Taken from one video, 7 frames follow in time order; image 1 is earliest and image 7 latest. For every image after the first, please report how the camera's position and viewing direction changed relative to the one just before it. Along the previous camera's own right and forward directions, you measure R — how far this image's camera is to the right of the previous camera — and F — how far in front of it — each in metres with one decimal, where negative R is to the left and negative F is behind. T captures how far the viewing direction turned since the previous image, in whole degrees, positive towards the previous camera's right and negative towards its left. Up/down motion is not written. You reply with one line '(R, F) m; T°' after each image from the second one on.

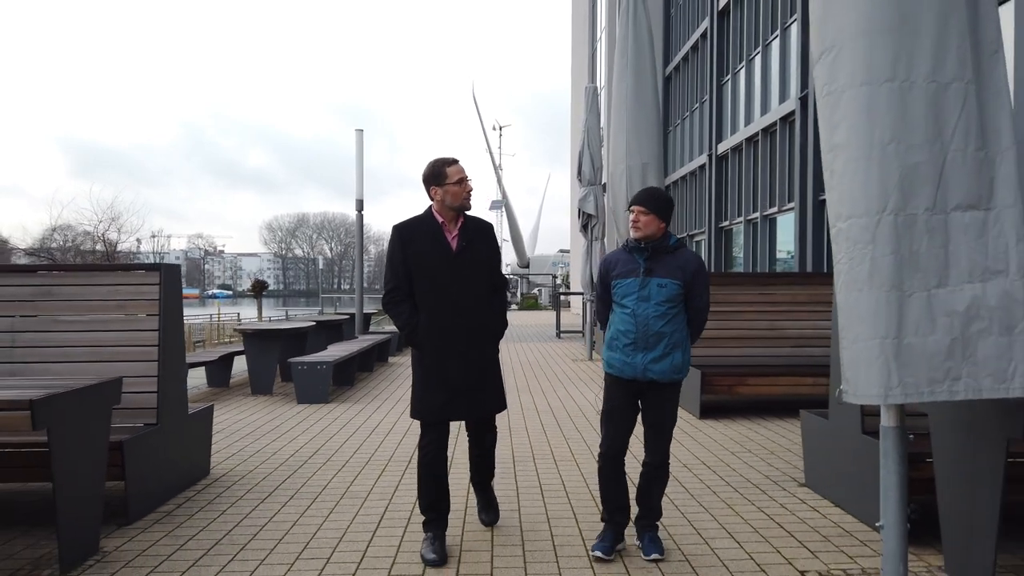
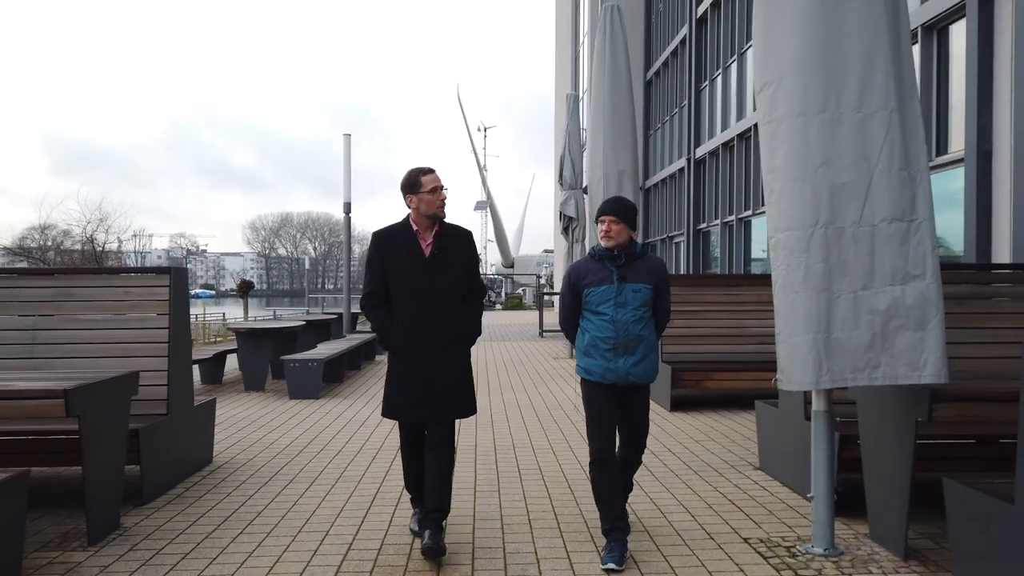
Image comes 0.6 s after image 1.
(0.0, -0.5) m; +1°
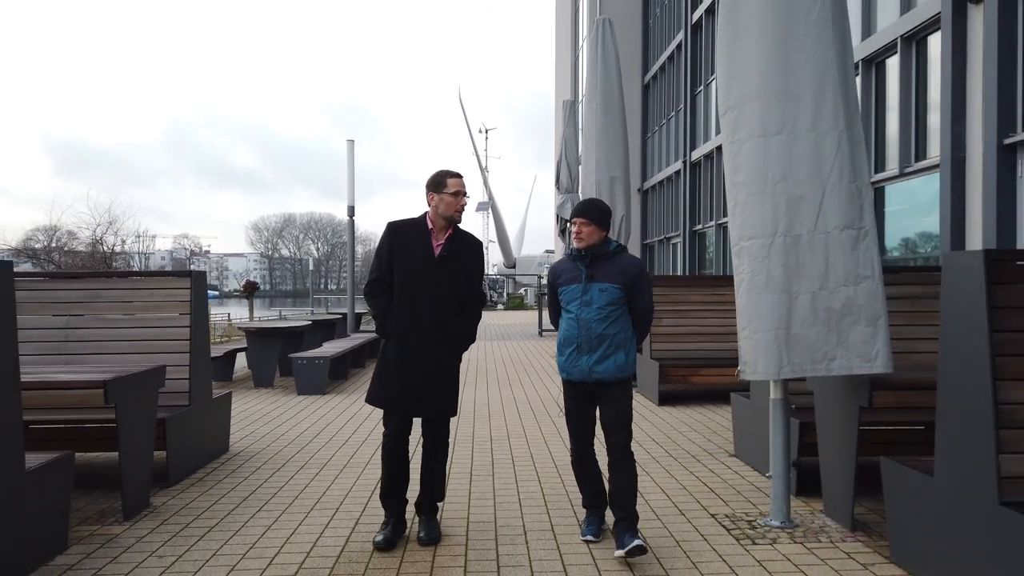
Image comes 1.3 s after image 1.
(+0.1, -0.5) m; 0°
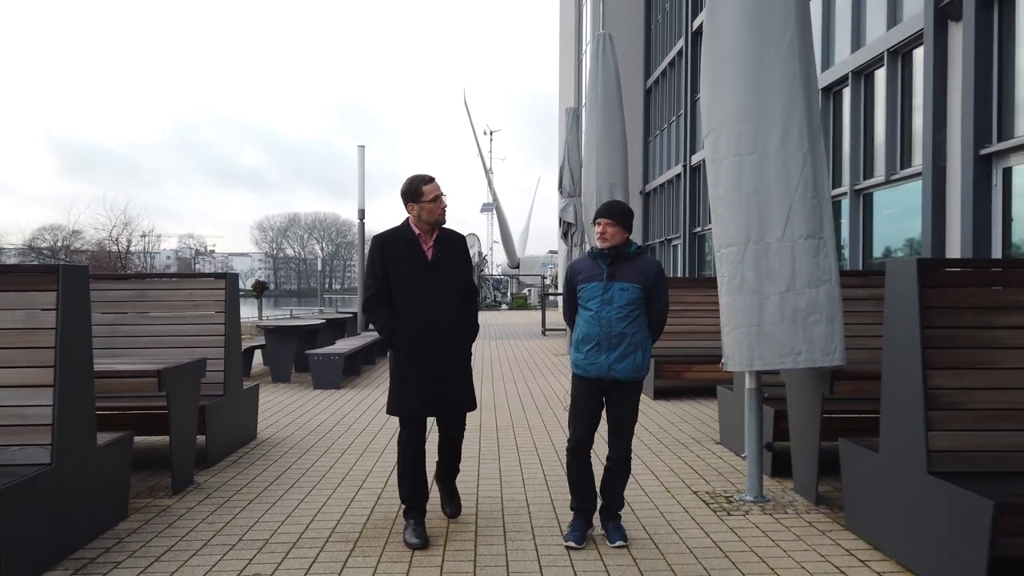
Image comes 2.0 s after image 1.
(0.0, -0.6) m; 0°
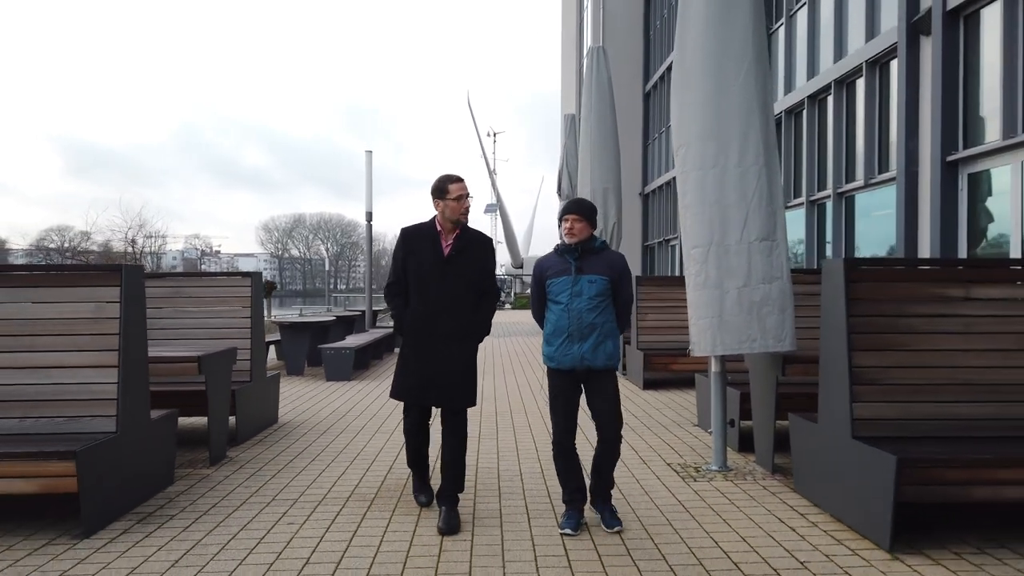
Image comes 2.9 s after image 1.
(+0.1, -0.8) m; 0°
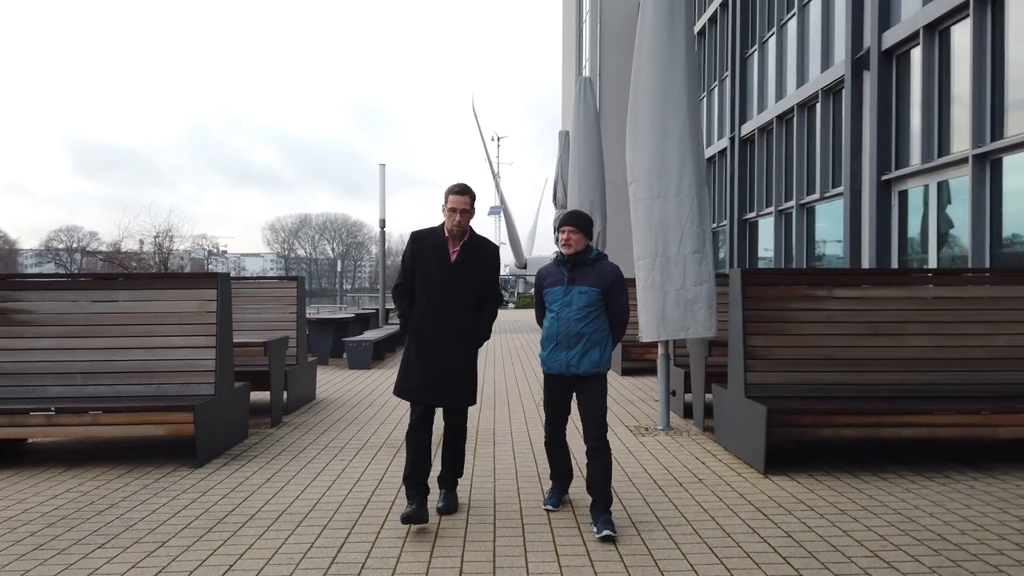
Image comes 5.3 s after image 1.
(+0.1, -1.8) m; 0°
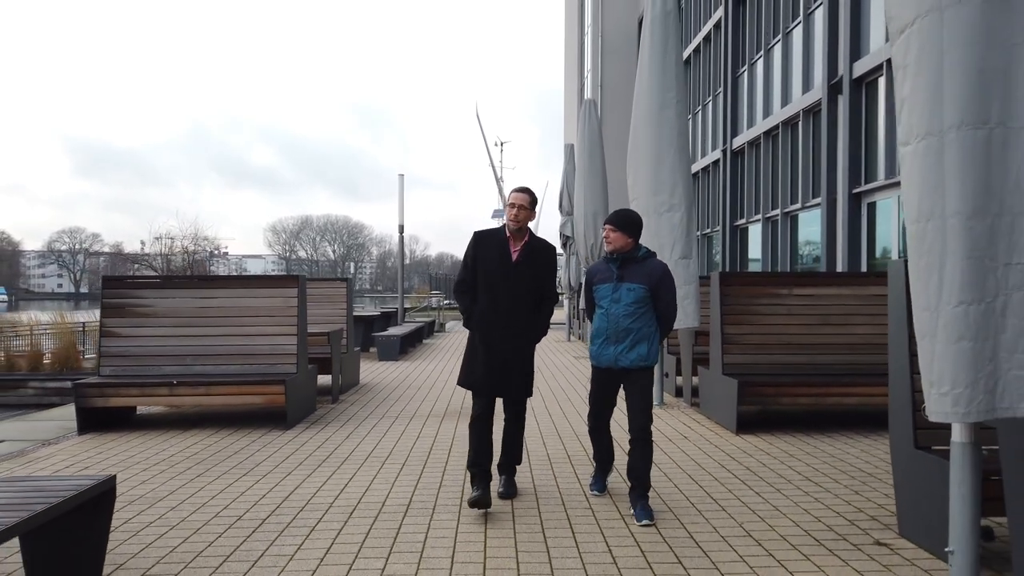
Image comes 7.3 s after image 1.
(-0.2, -1.6) m; 0°
